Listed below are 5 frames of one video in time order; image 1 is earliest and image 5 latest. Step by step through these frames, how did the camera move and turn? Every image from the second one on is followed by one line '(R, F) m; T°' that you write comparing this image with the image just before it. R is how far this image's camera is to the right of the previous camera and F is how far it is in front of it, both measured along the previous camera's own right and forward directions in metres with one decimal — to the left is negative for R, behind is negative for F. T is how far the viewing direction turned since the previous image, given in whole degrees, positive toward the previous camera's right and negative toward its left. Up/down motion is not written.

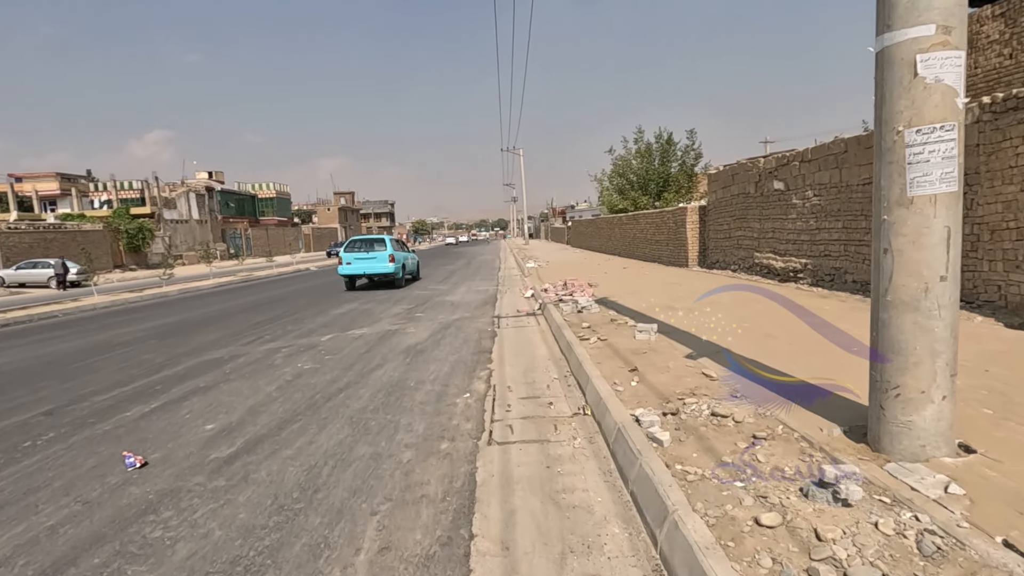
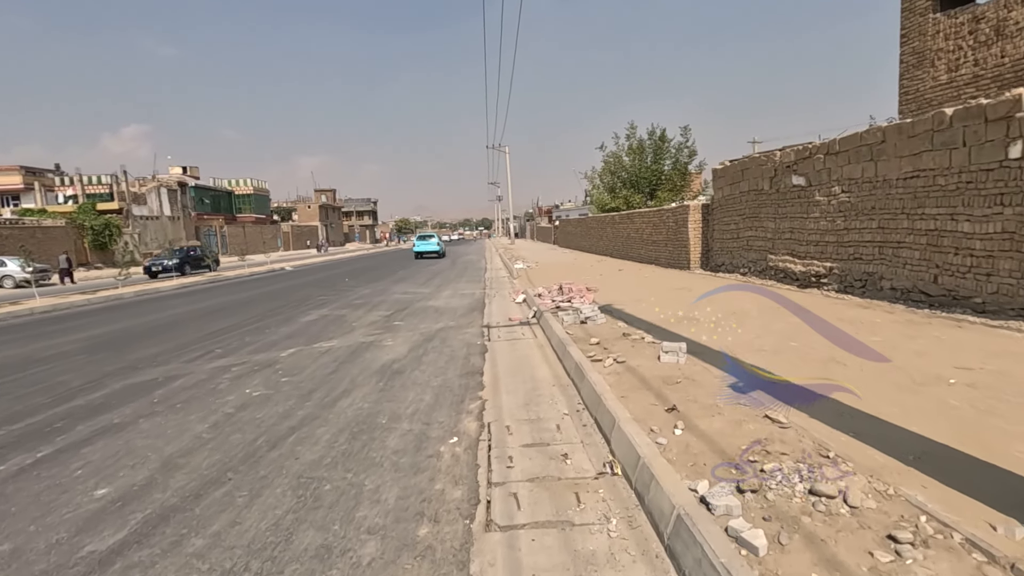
(-0.1, +1.2) m; +2°
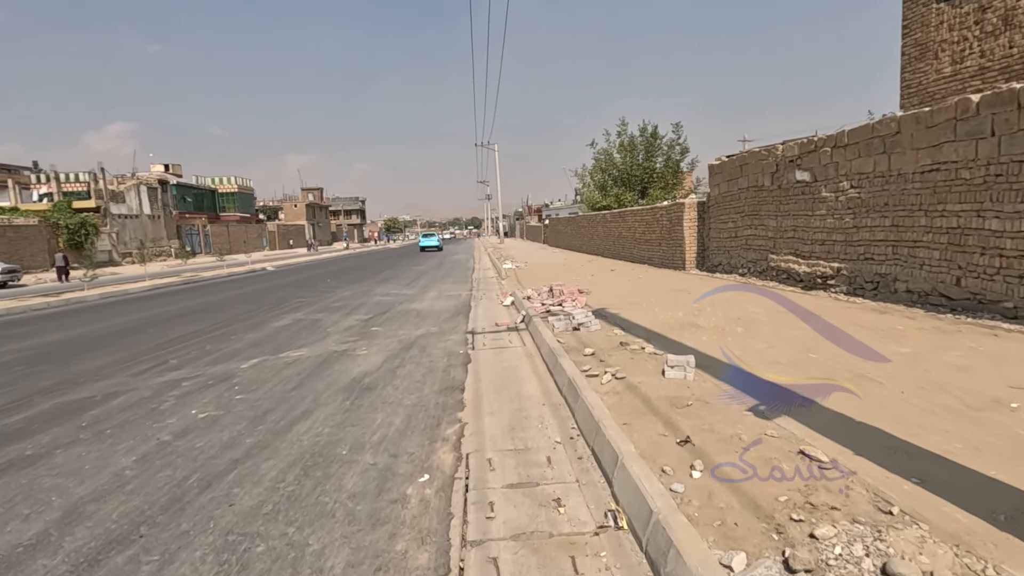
(+0.1, +0.7) m; +1°
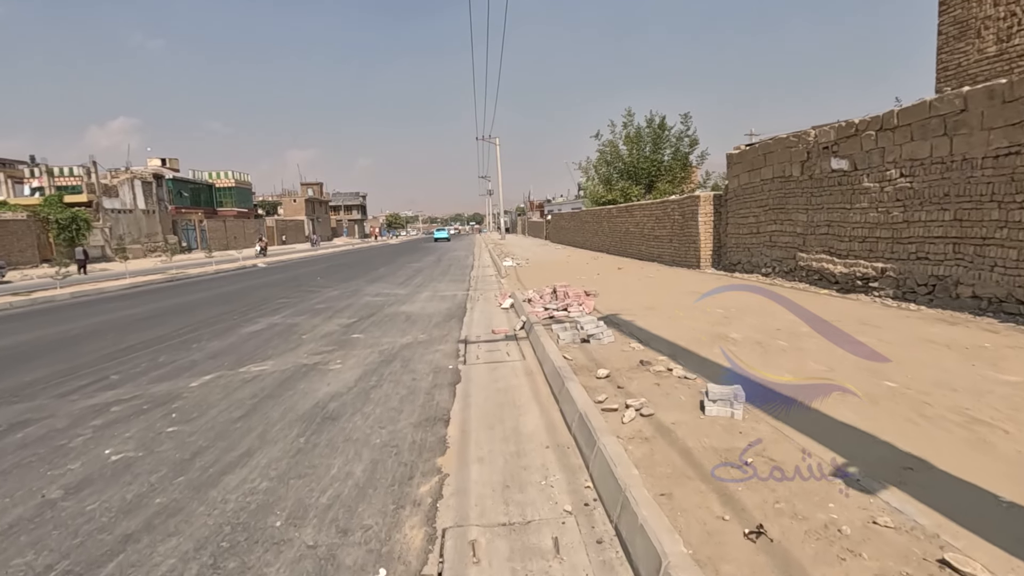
(0.0, +1.0) m; 0°
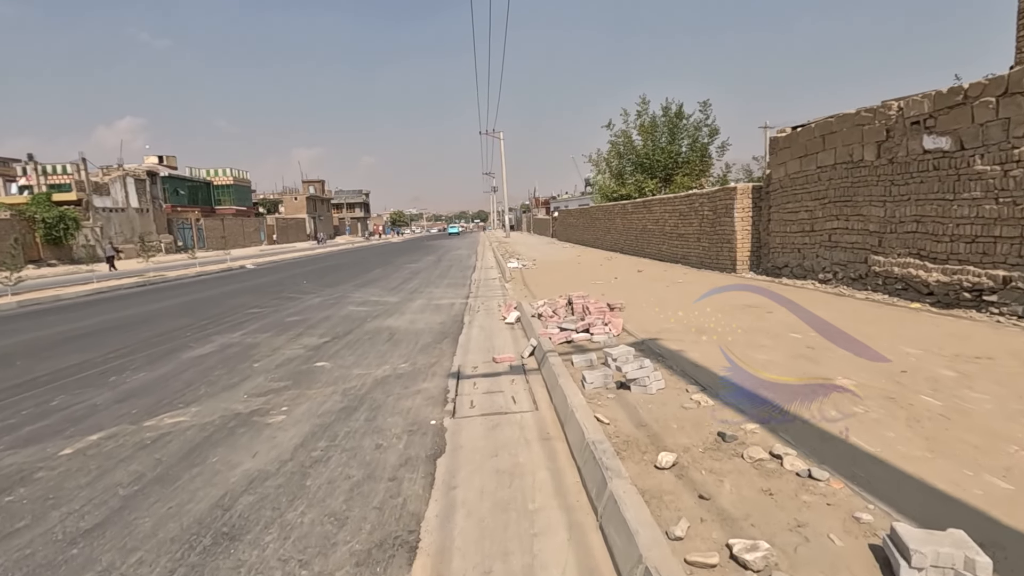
(0.0, +1.7) m; -1°
